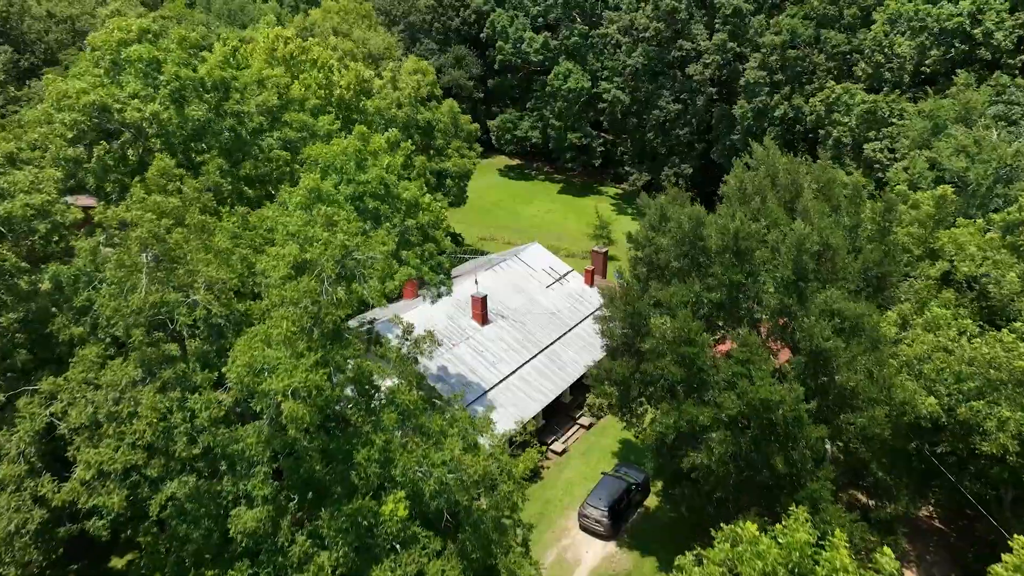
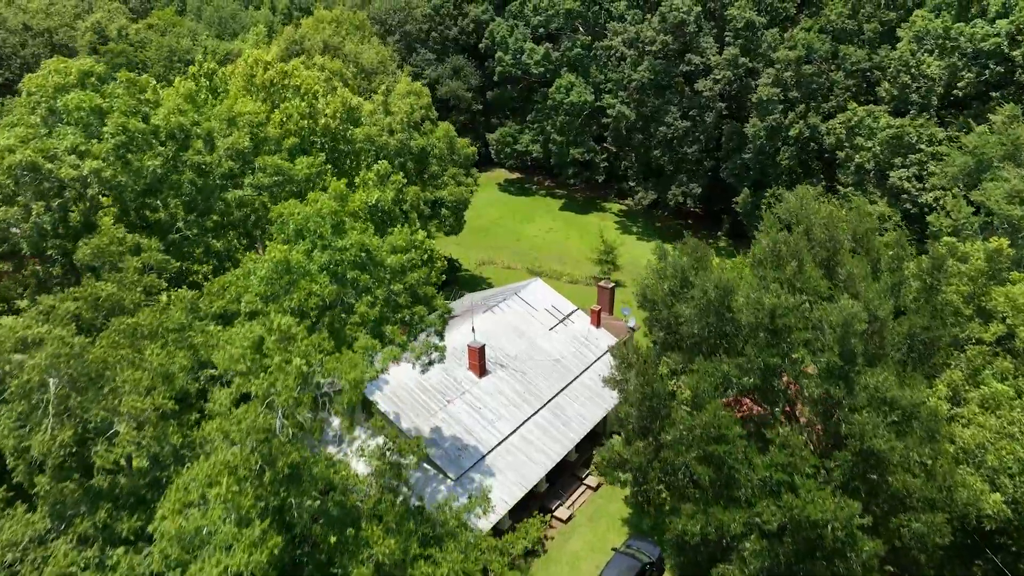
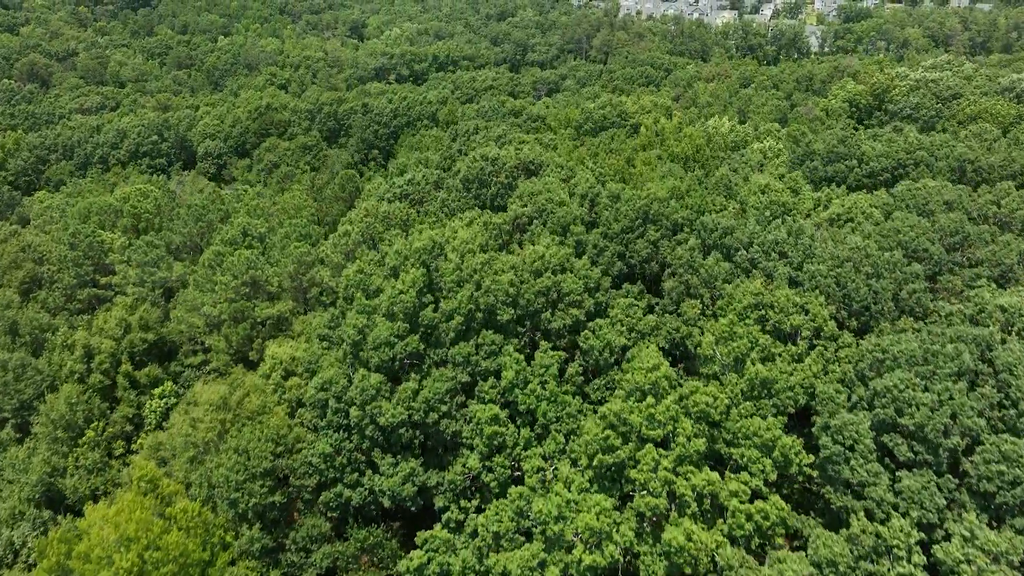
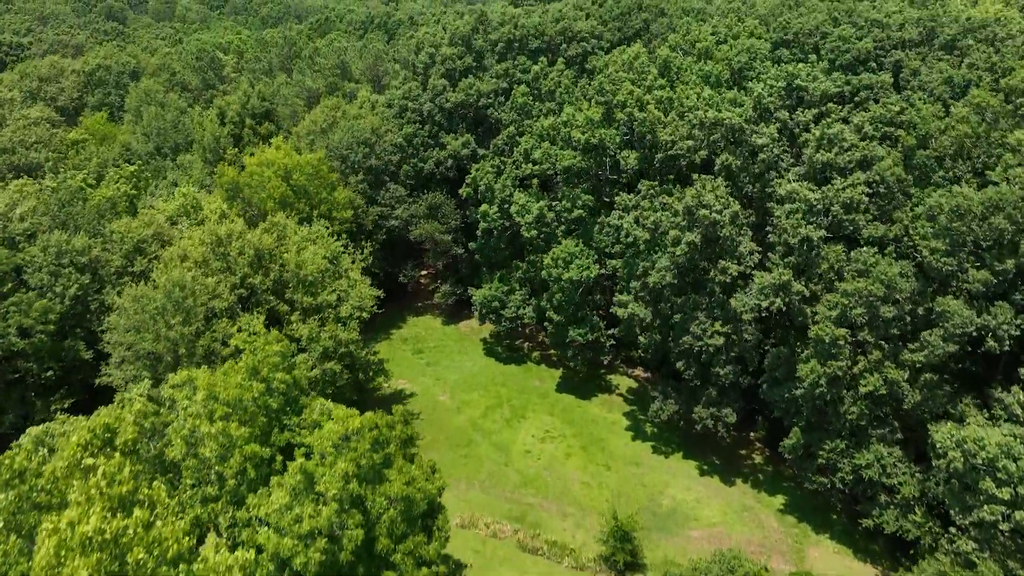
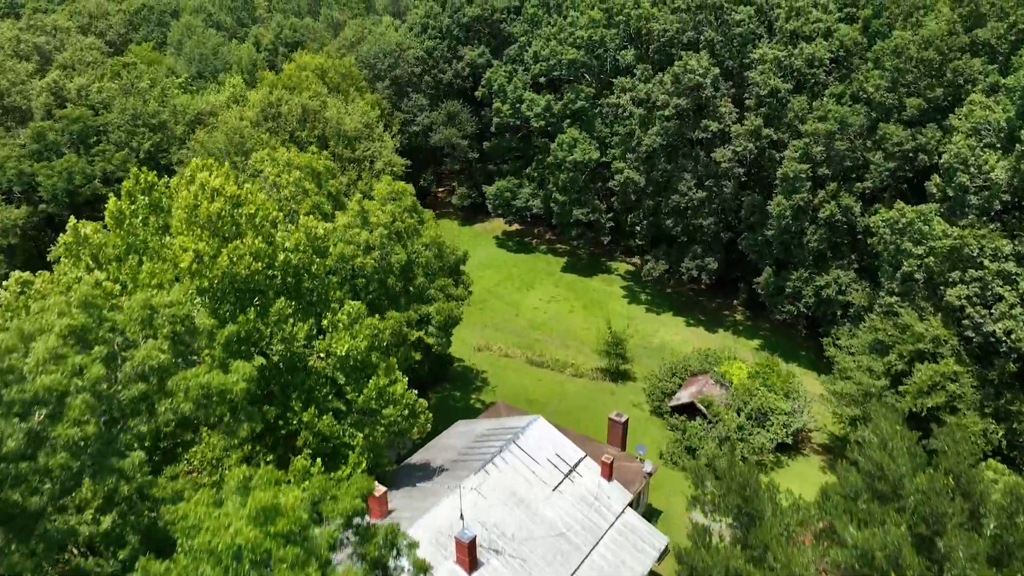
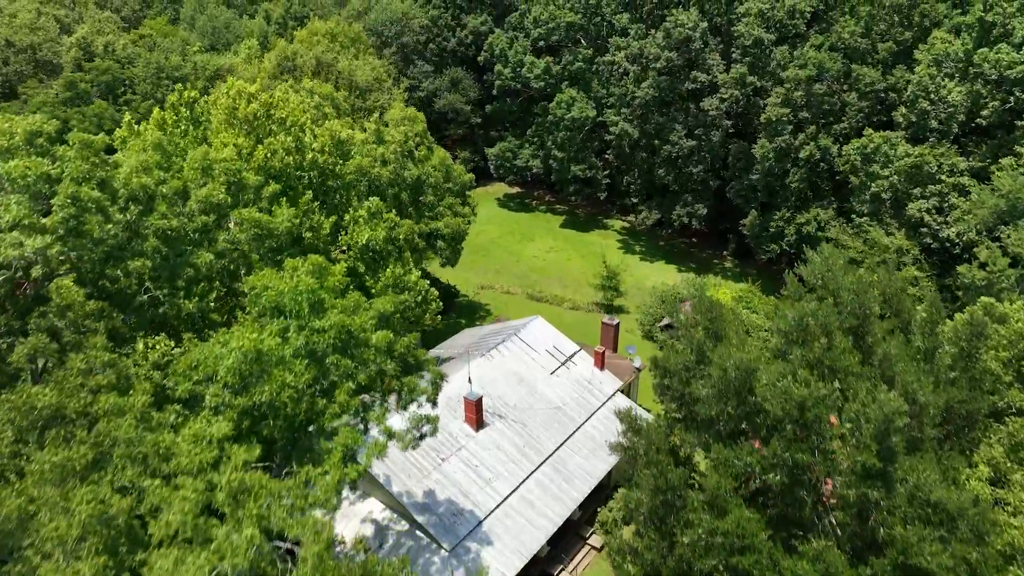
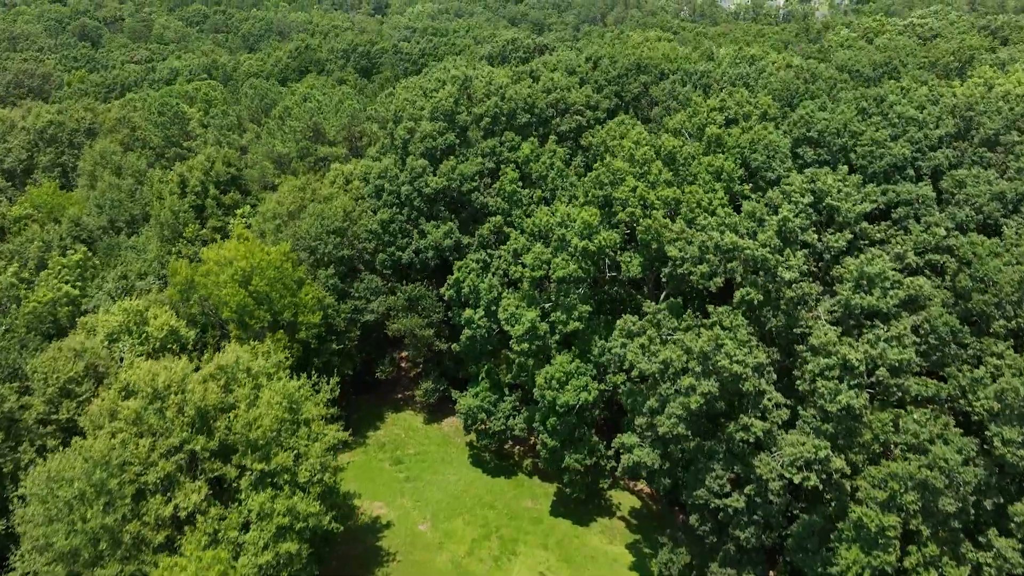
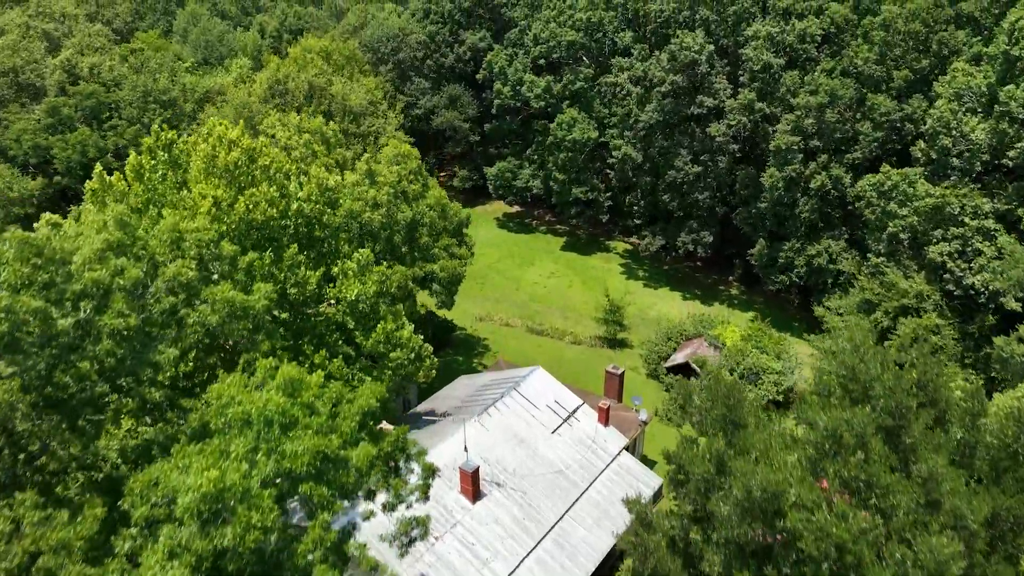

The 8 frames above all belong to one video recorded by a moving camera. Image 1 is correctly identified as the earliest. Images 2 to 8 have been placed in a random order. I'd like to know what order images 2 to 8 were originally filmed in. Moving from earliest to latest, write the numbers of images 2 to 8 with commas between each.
2, 6, 8, 5, 4, 7, 3
